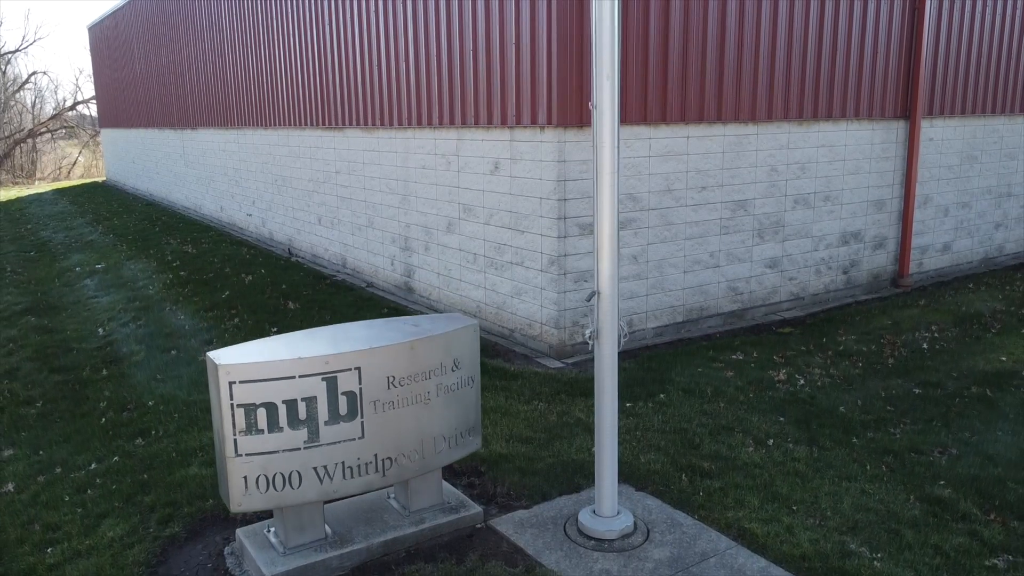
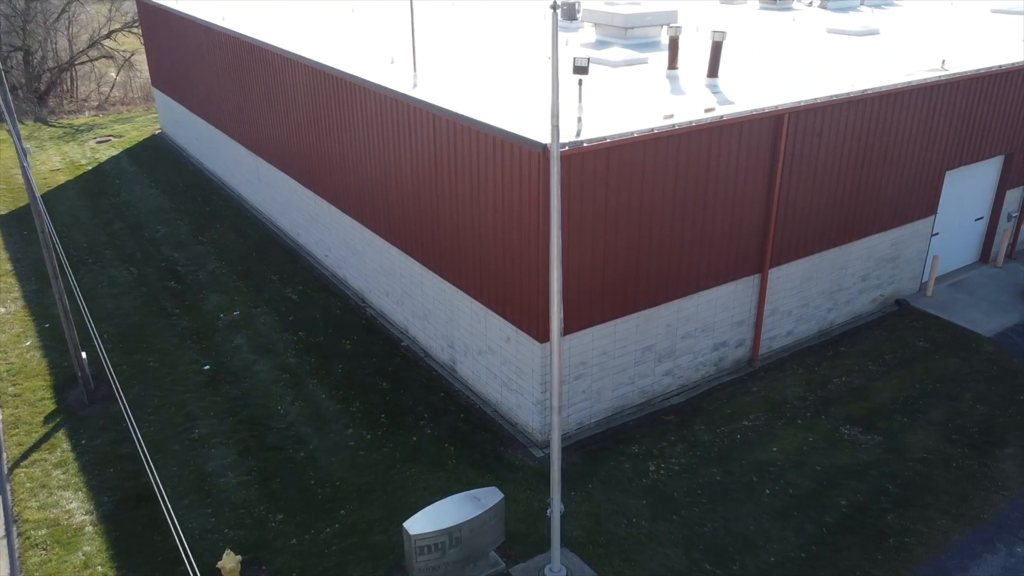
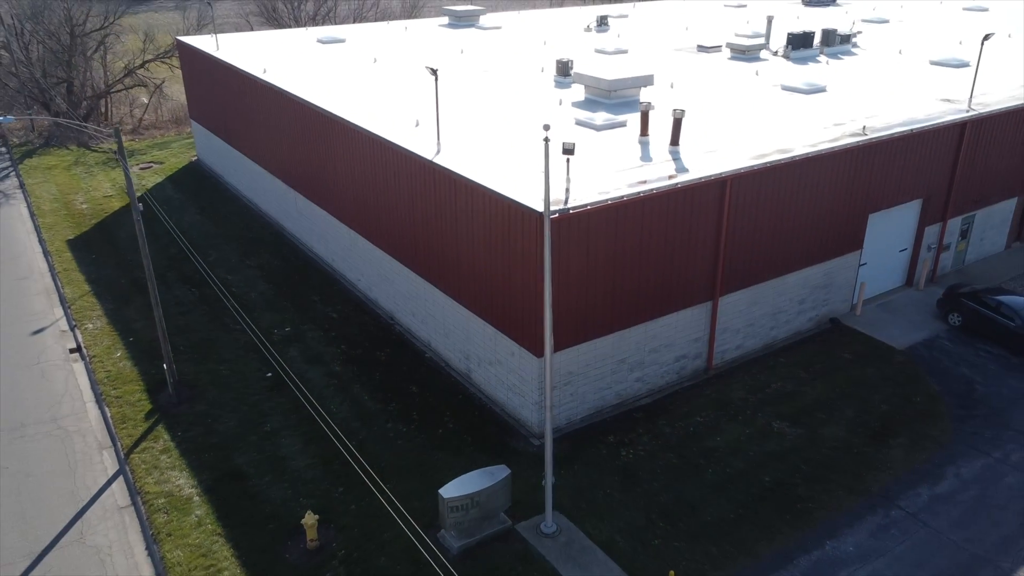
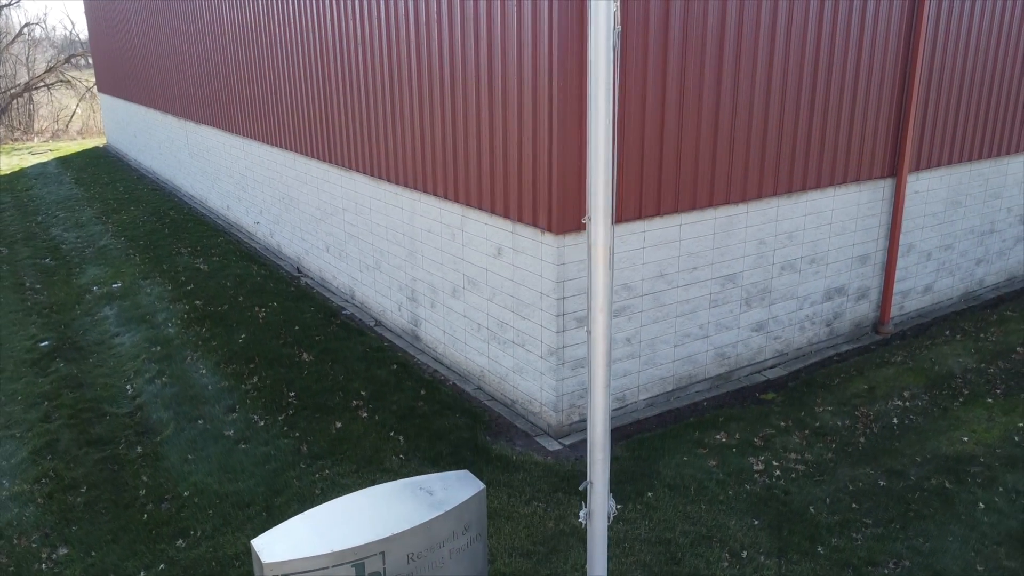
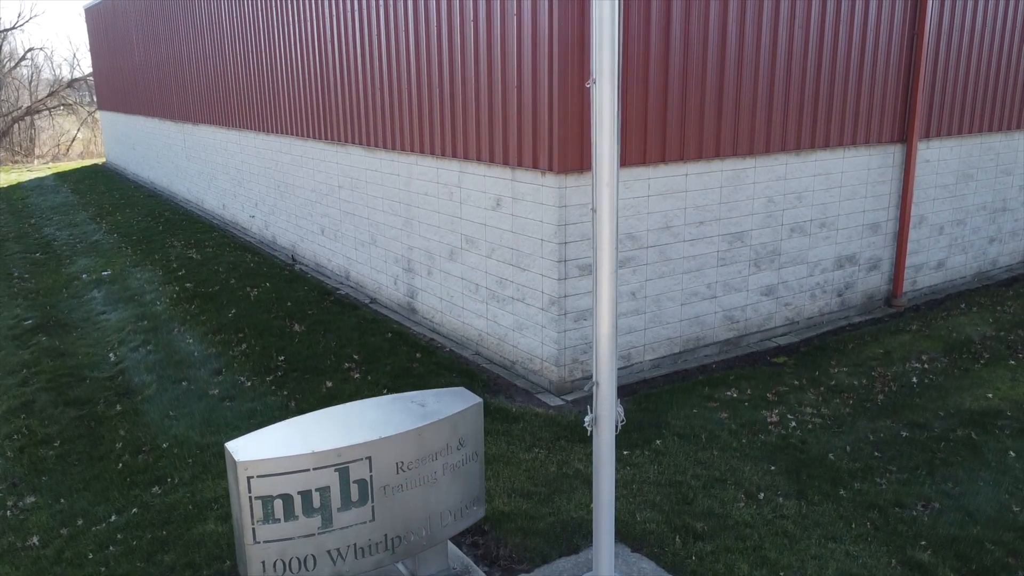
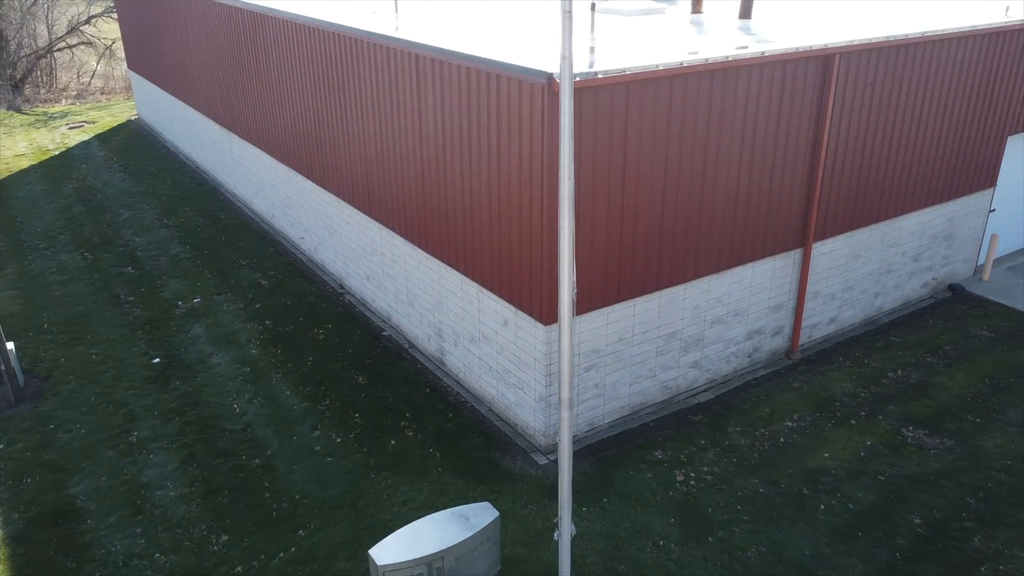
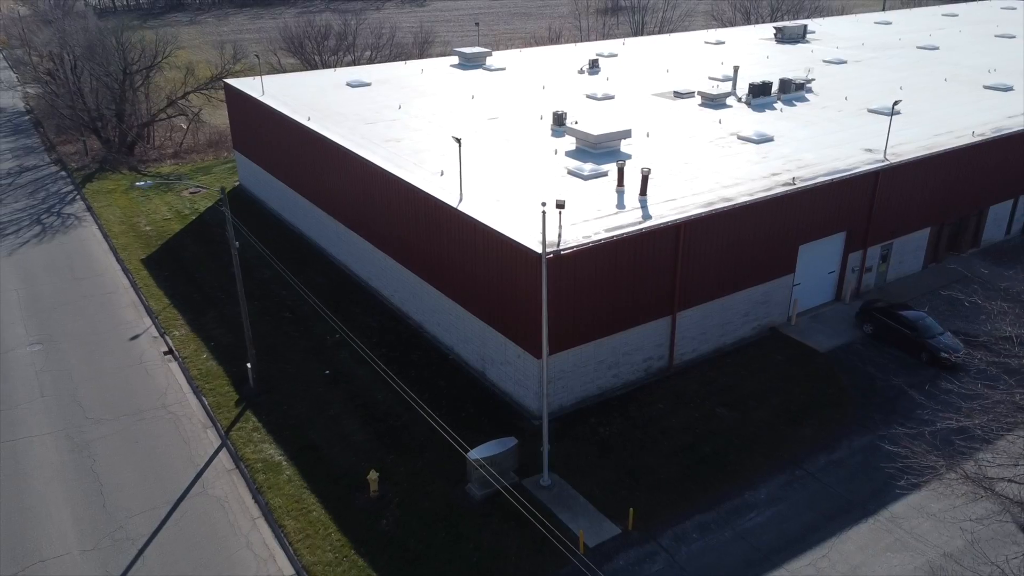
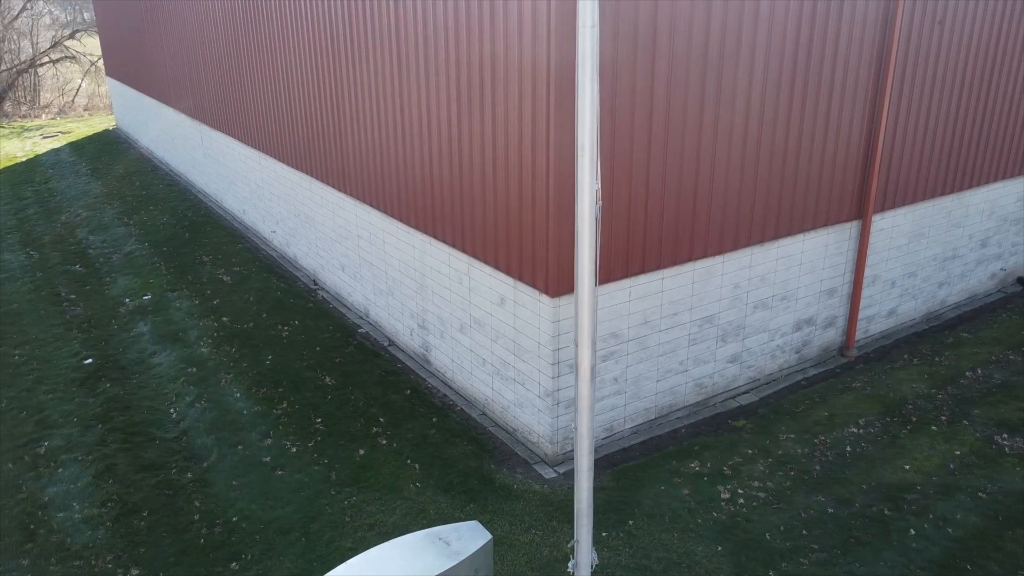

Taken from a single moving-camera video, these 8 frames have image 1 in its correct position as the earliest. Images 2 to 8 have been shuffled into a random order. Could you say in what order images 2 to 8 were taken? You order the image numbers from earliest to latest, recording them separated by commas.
5, 4, 8, 6, 2, 3, 7
